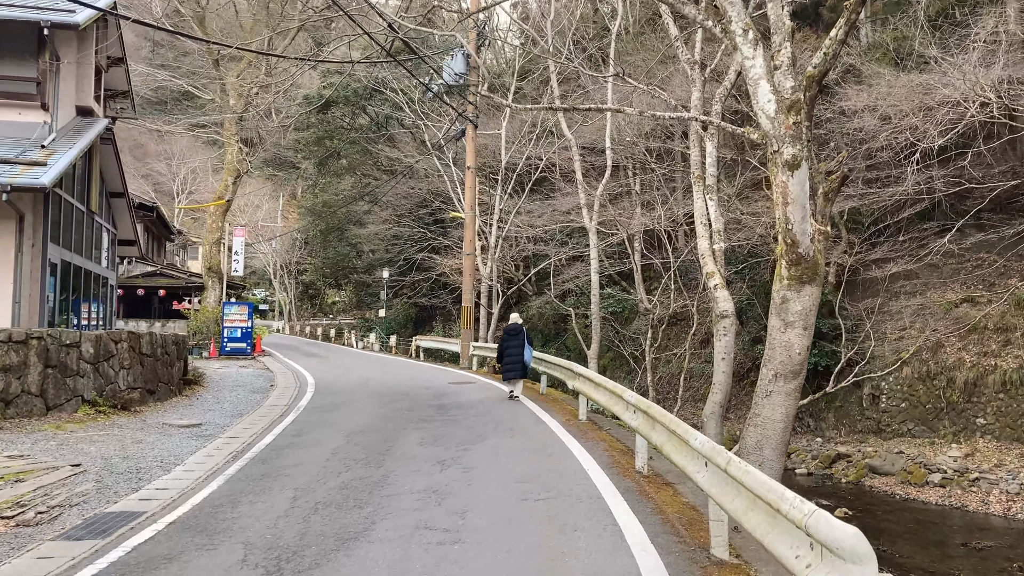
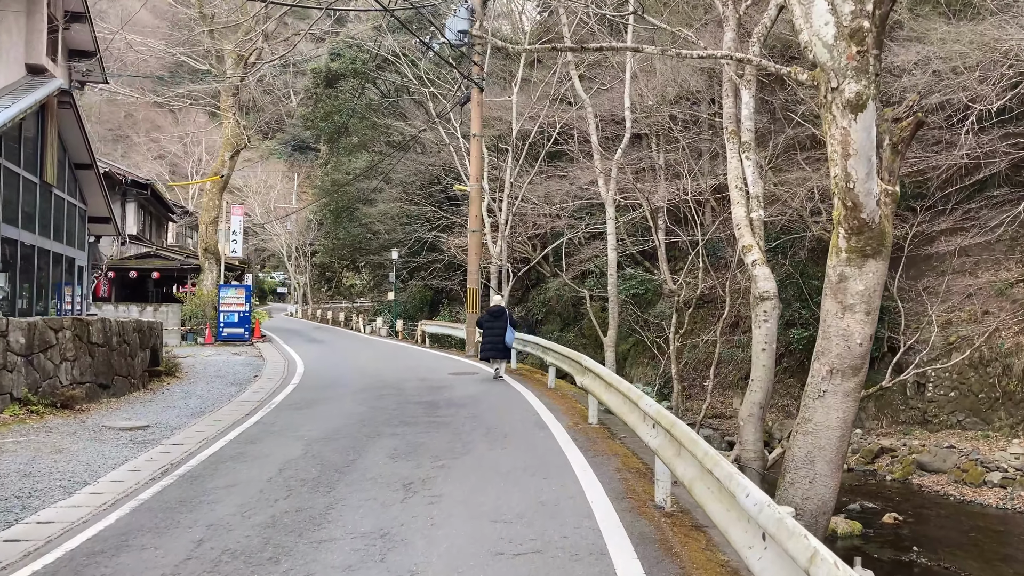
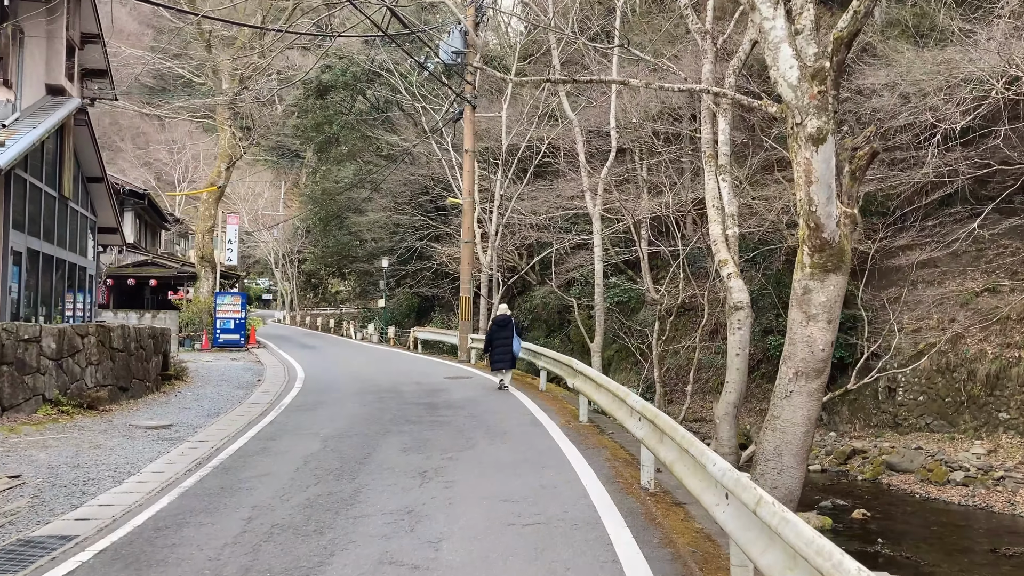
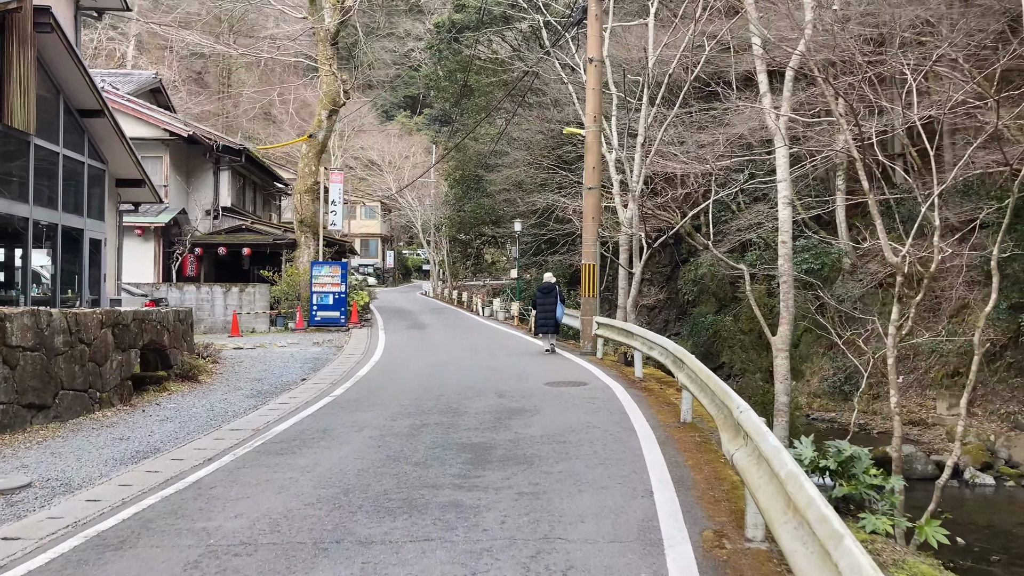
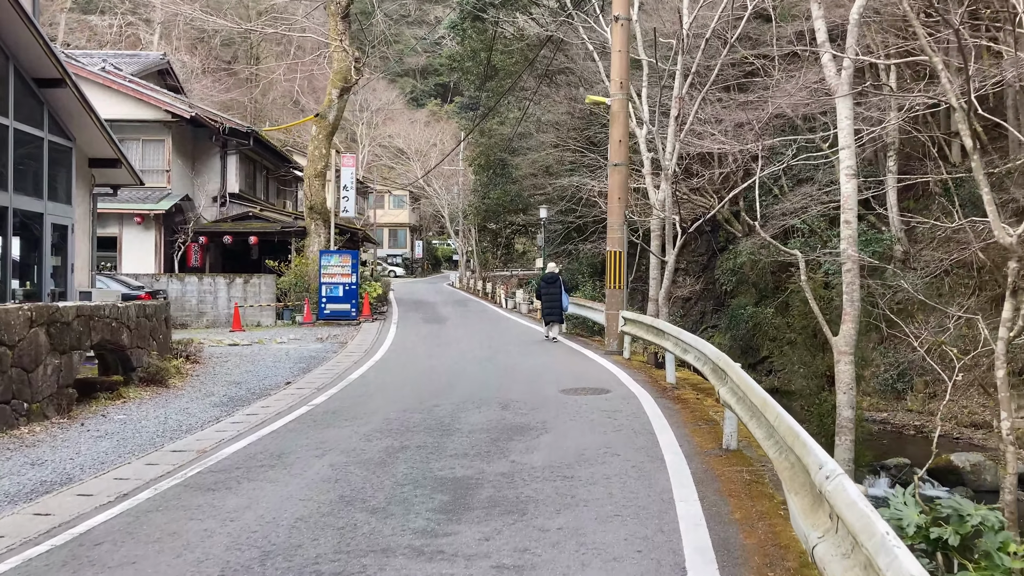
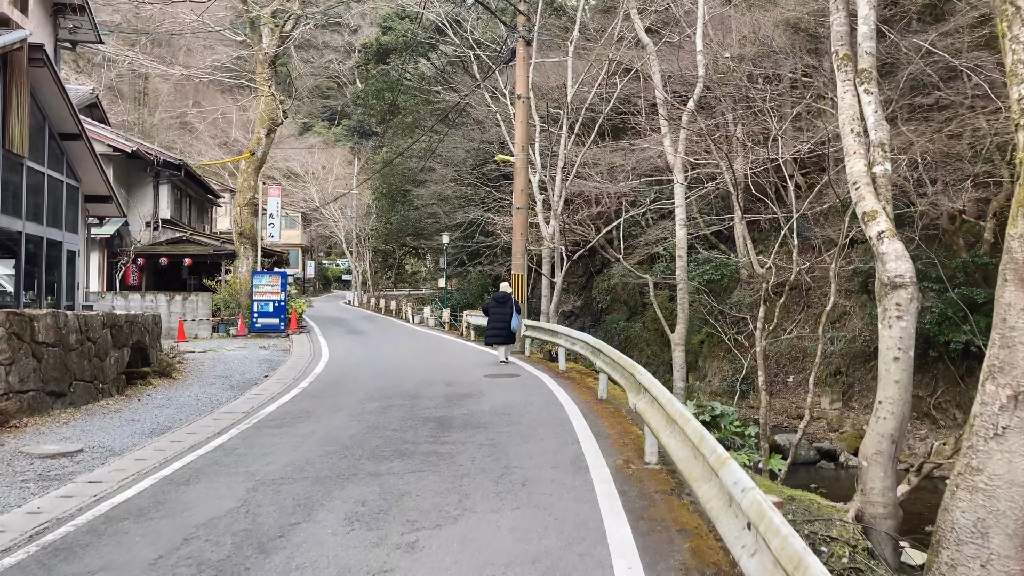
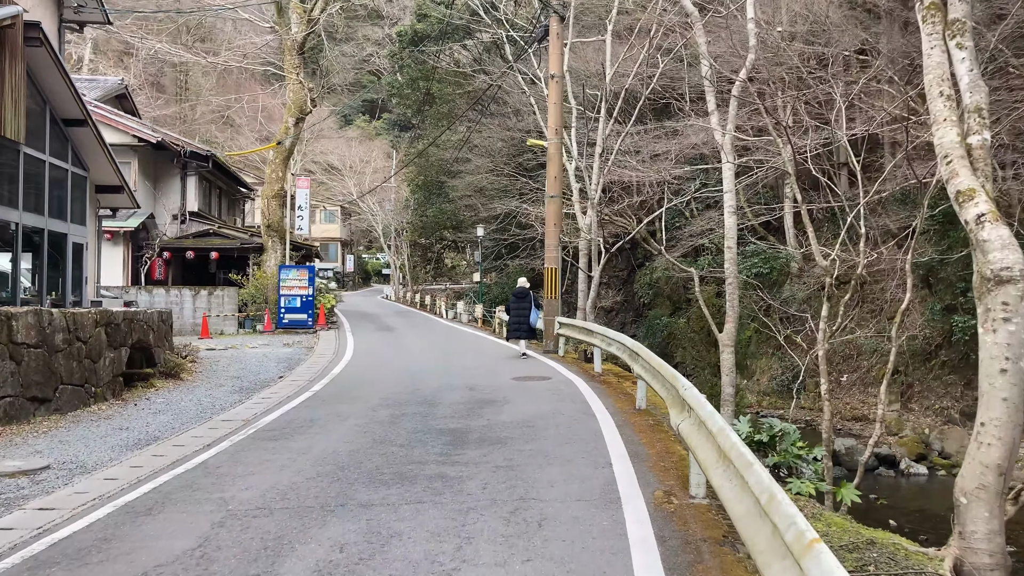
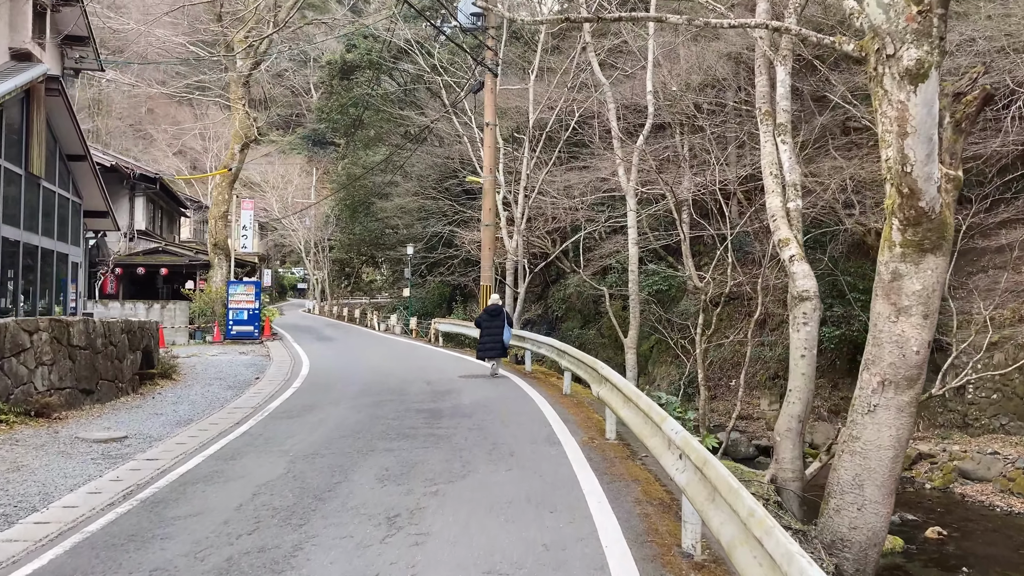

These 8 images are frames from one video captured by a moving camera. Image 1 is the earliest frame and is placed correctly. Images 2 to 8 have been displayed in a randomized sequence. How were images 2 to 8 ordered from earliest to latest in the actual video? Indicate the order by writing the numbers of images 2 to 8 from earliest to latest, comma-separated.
3, 2, 8, 6, 7, 4, 5
